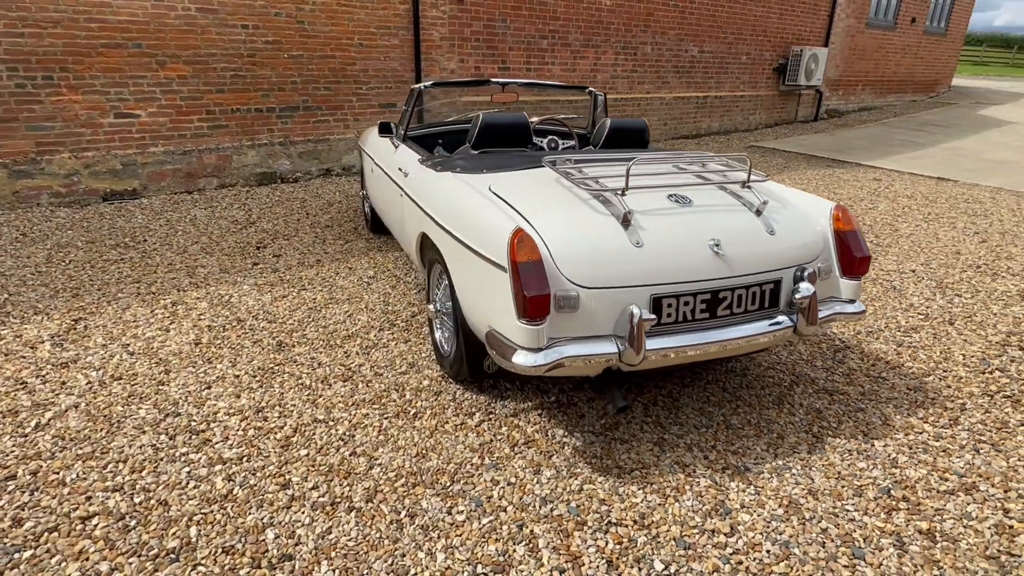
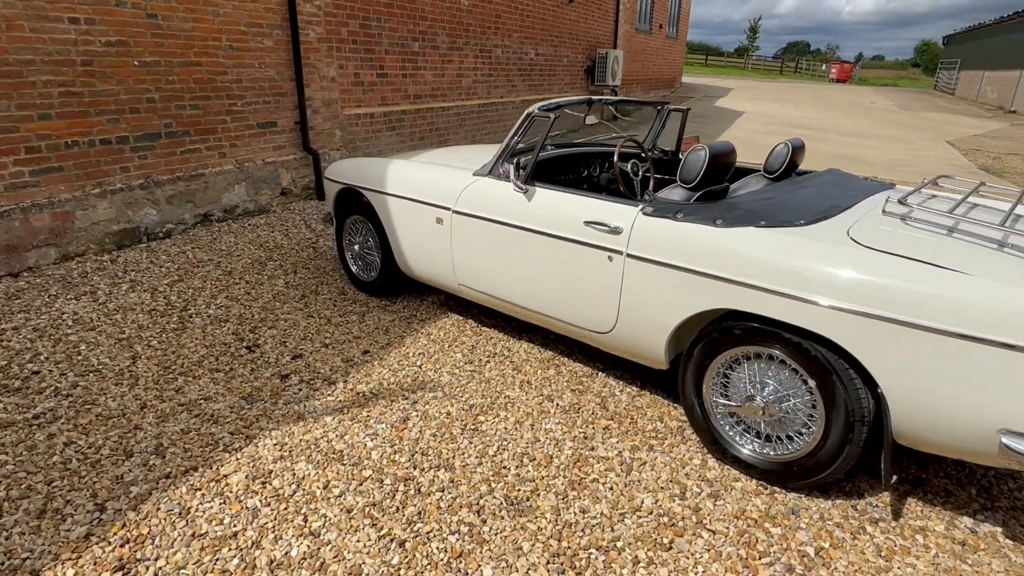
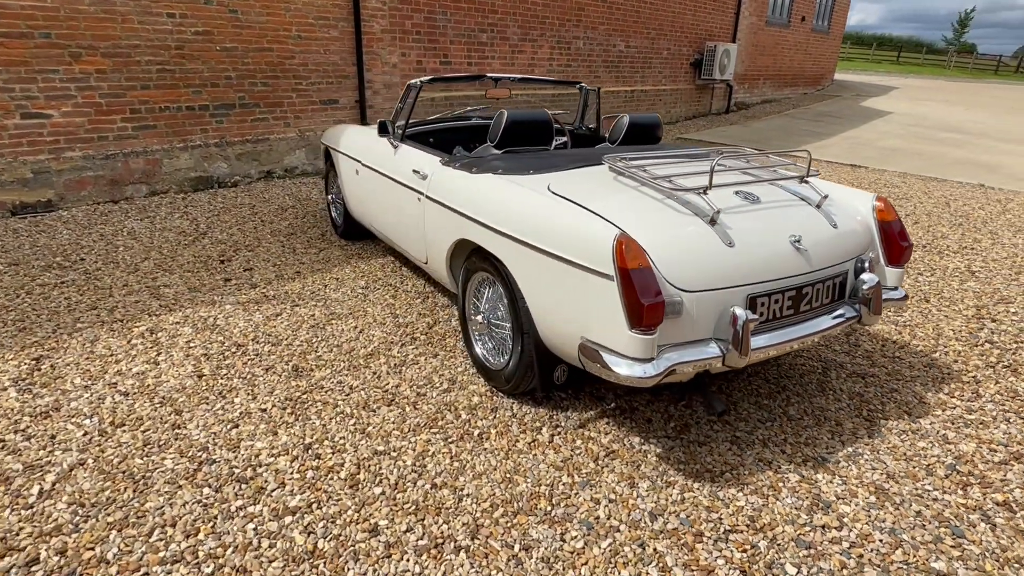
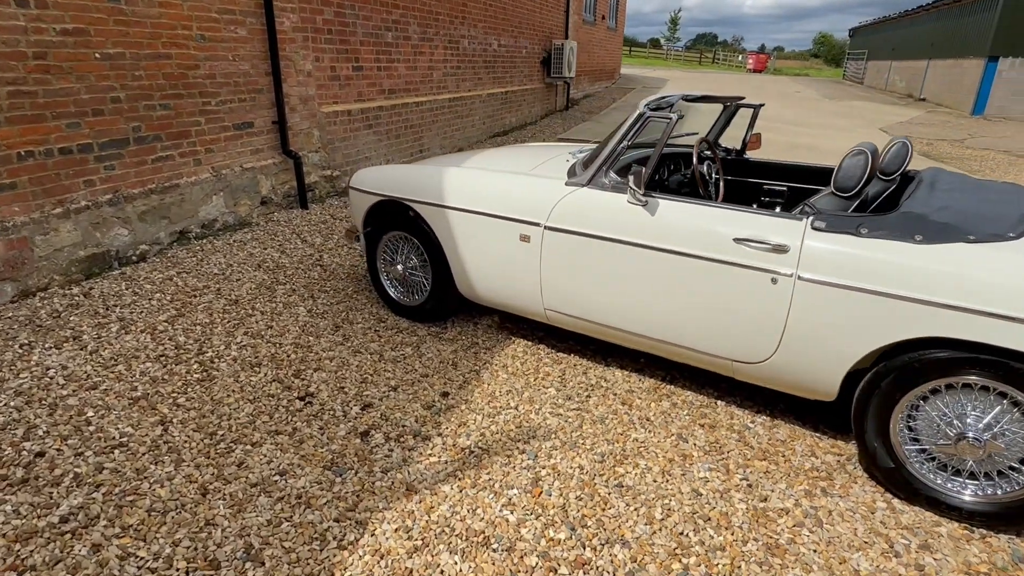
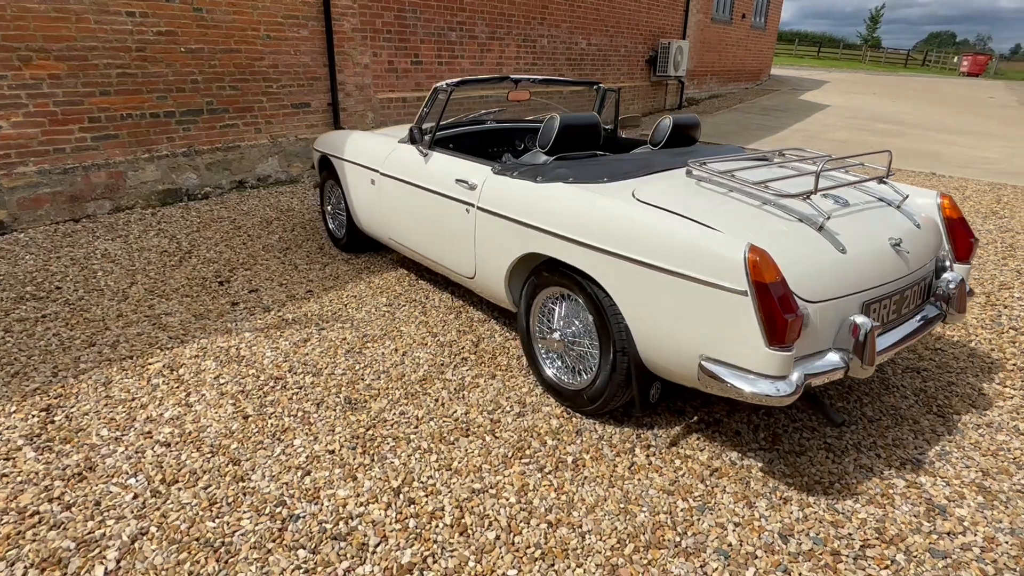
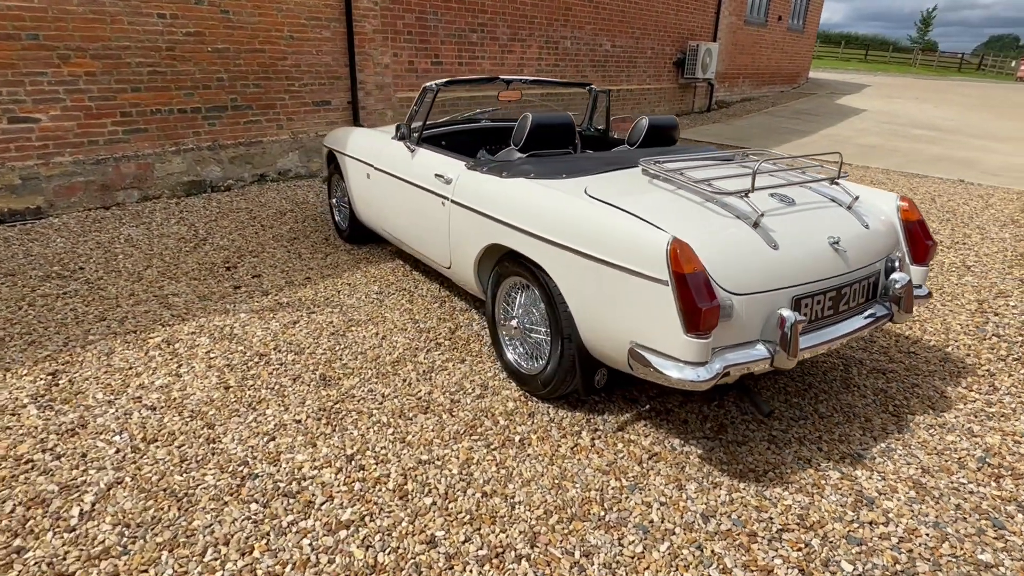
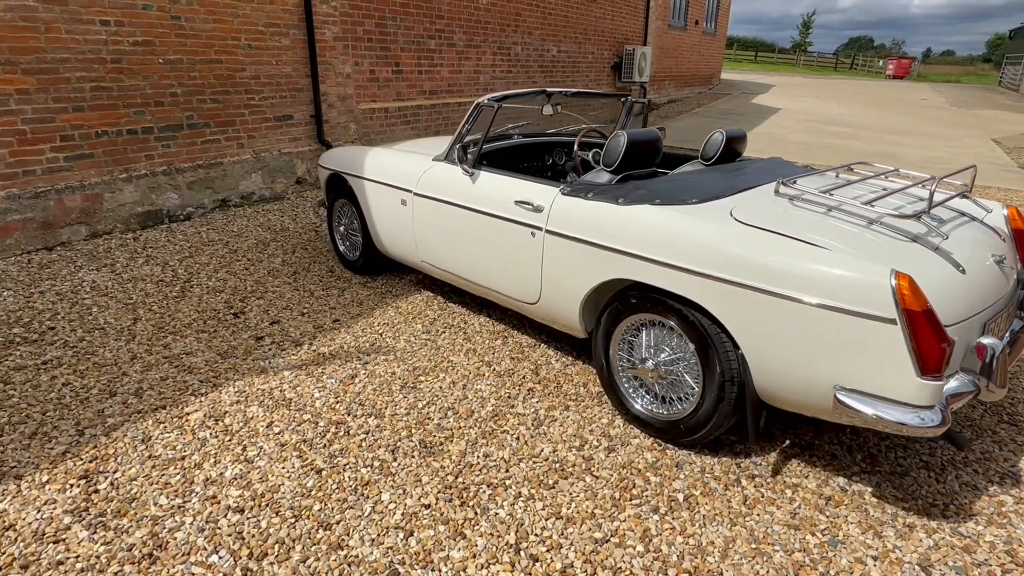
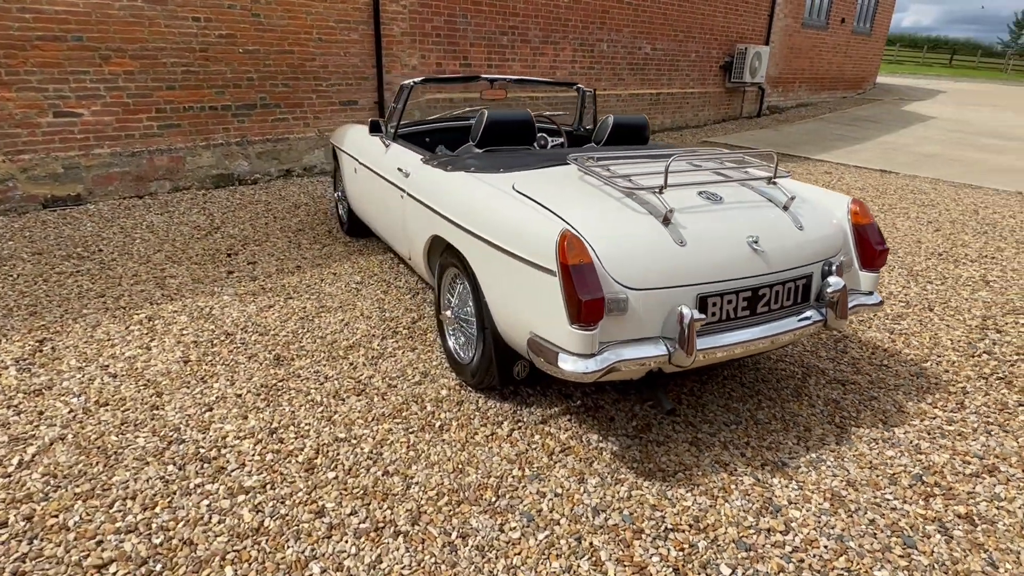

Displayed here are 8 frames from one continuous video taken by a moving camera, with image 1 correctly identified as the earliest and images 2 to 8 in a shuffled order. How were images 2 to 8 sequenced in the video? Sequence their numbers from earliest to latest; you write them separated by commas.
8, 3, 6, 5, 7, 2, 4
